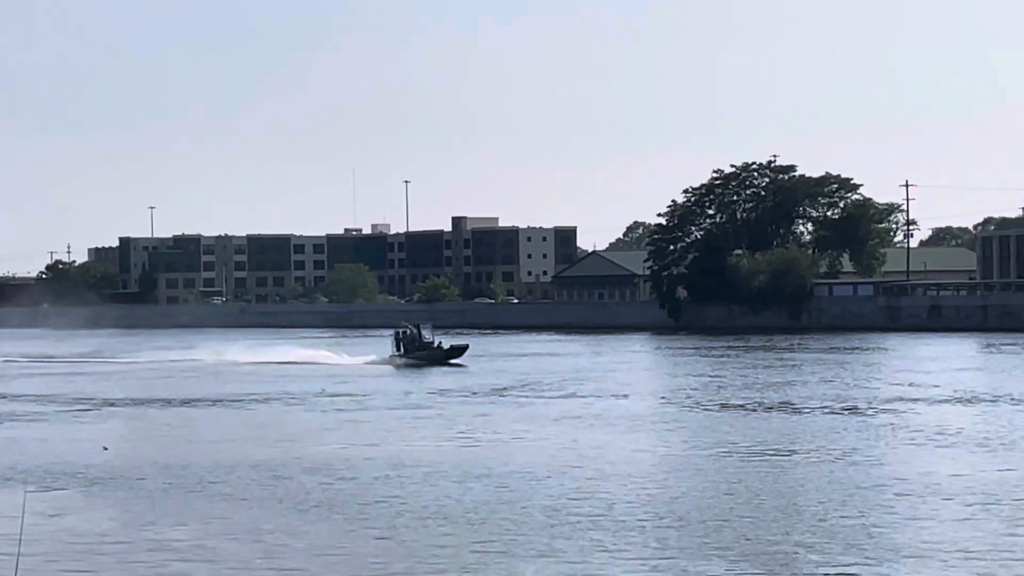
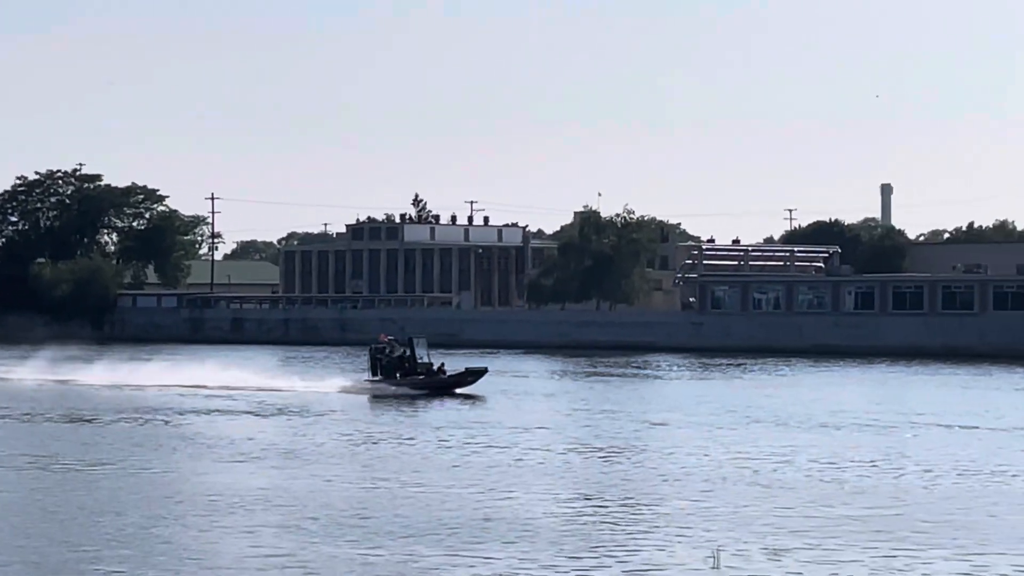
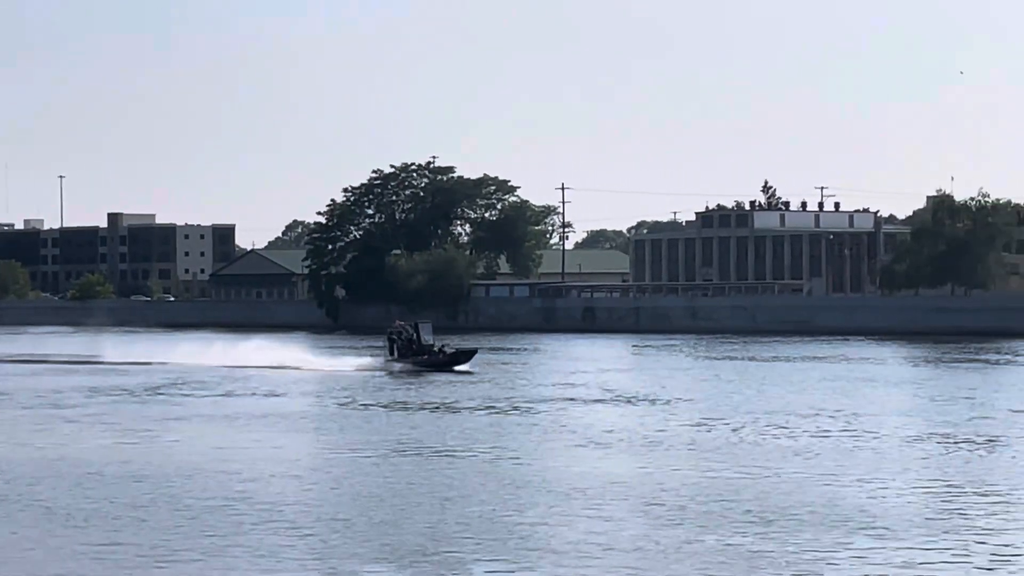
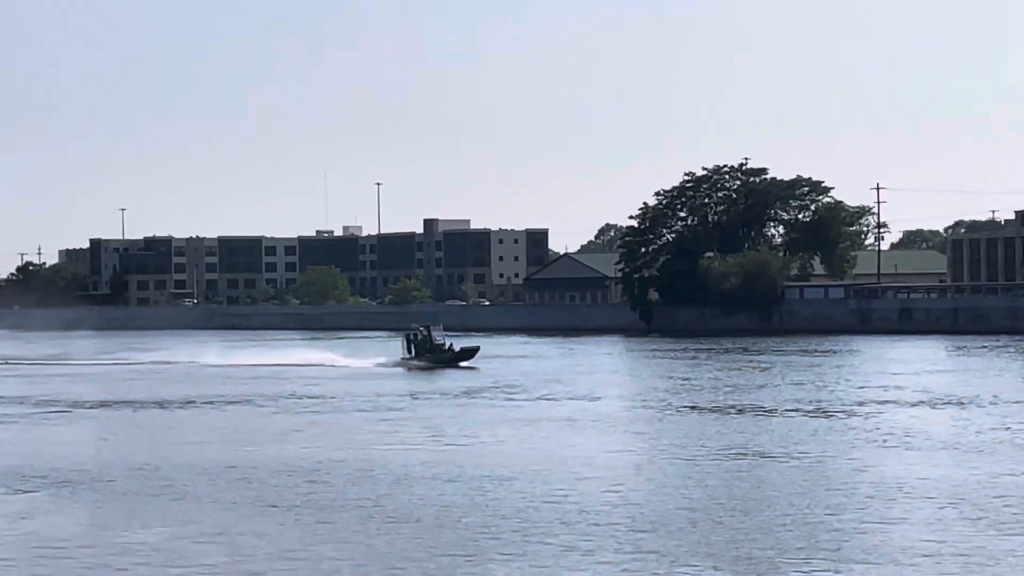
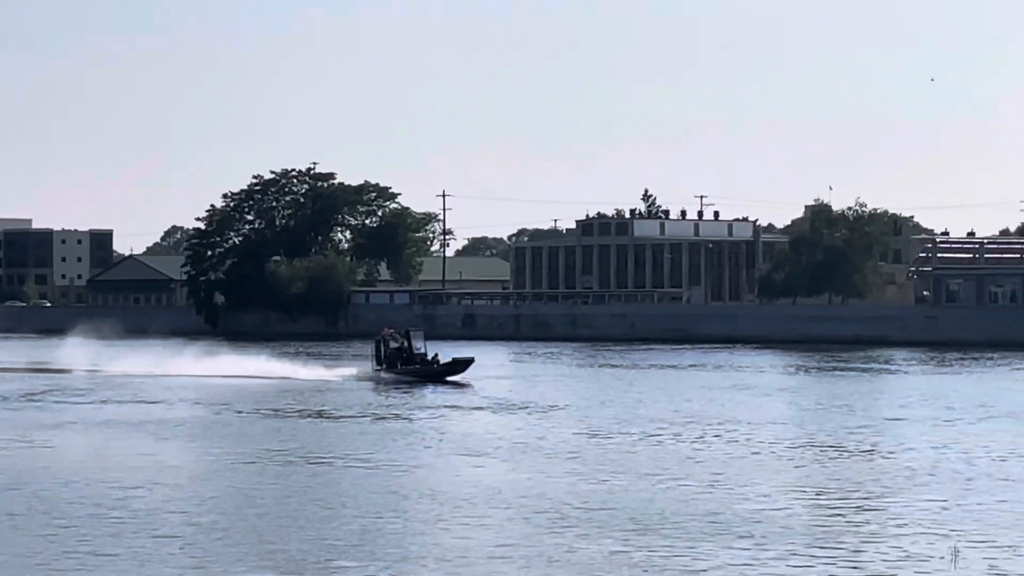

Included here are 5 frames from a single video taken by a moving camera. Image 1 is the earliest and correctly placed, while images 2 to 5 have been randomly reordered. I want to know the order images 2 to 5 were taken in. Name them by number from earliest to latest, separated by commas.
4, 3, 5, 2
